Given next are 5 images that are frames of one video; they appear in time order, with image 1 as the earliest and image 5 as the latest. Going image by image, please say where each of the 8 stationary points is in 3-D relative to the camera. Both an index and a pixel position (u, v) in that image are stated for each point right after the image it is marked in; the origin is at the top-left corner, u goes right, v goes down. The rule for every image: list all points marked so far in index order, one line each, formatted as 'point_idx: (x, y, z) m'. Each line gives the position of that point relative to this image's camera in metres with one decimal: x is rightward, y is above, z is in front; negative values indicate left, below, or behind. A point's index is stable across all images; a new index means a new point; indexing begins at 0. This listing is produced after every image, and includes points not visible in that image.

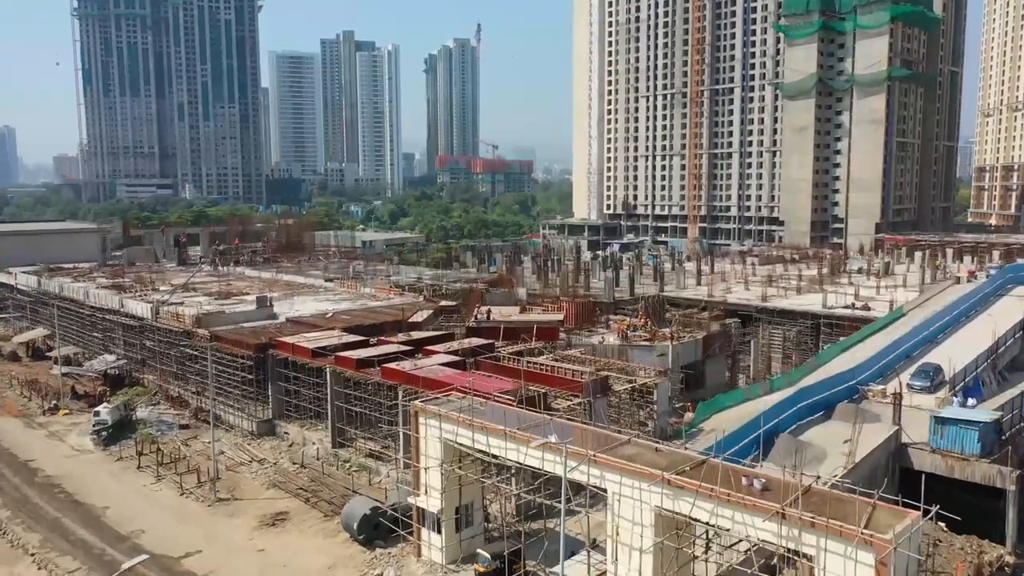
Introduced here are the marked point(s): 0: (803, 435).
0: (+7.1, -3.6, +19.9) m
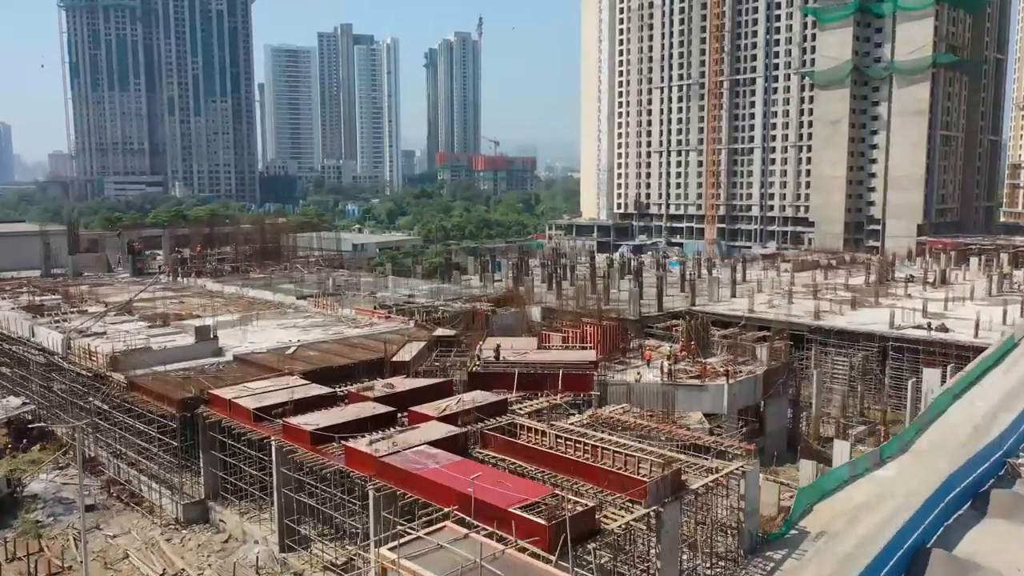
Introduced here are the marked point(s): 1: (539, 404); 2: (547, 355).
0: (+7.4, -4.3, +13.7) m
1: (+0.5, -2.4, +16.9) m
2: (+0.9, -1.6, +19.8) m
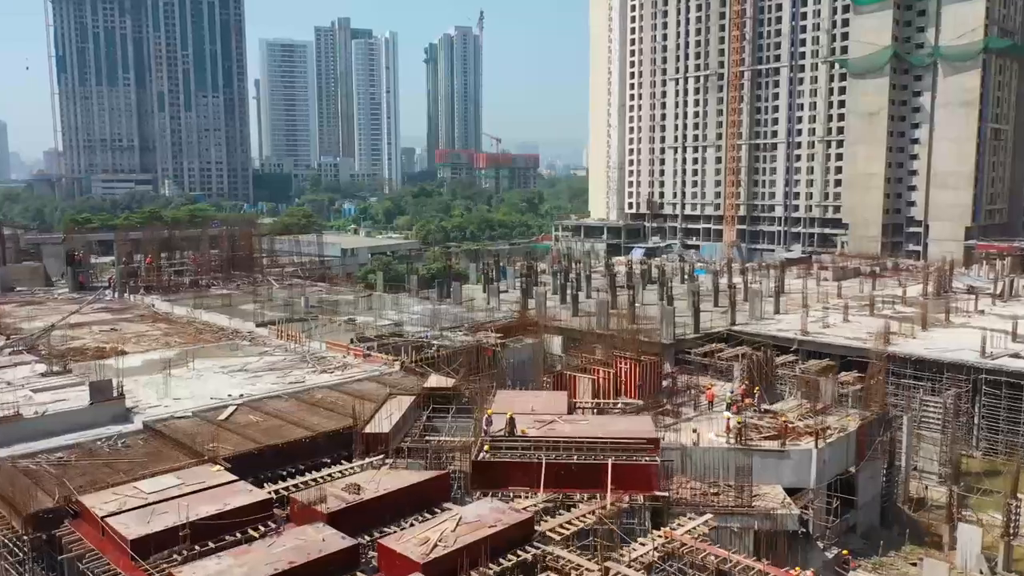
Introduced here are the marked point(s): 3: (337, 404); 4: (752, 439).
0: (+7.8, -5.1, +7.7) m
1: (+0.9, -3.2, +11.0) m
2: (+1.2, -2.3, +13.9) m
3: (-3.4, -2.3, +16.2) m
4: (+5.4, -3.4, +18.4) m
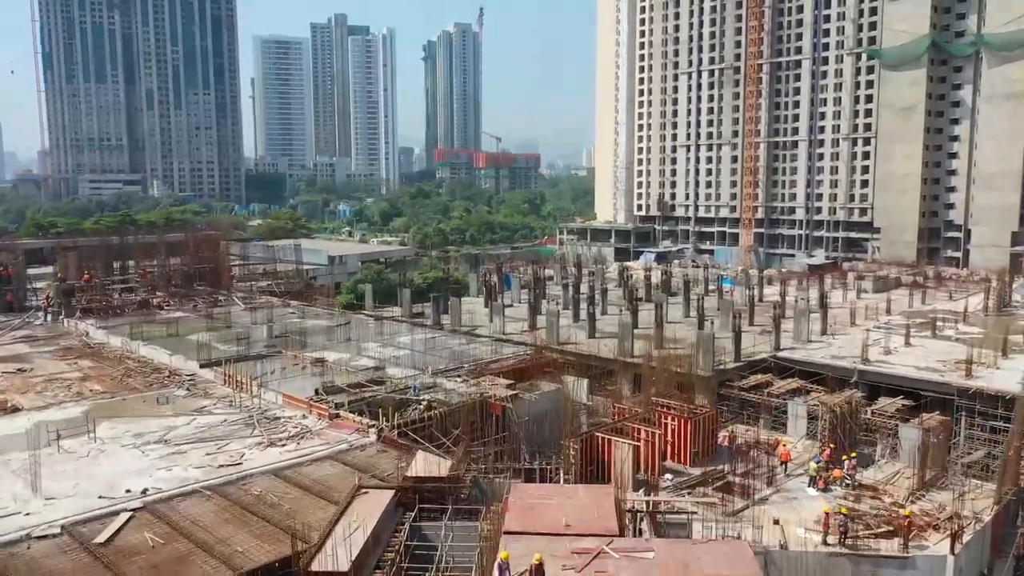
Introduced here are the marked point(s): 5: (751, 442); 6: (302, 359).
0: (+8.1, -5.7, +2.8) m
1: (+1.2, -3.8, +6.0) m
2: (+1.5, -3.0, +8.9) m
3: (-3.1, -2.9, +11.2) m
4: (+5.6, -4.0, +13.4) m
5: (+5.2, -3.3, +17.9) m
6: (-4.8, -1.6, +19.0) m
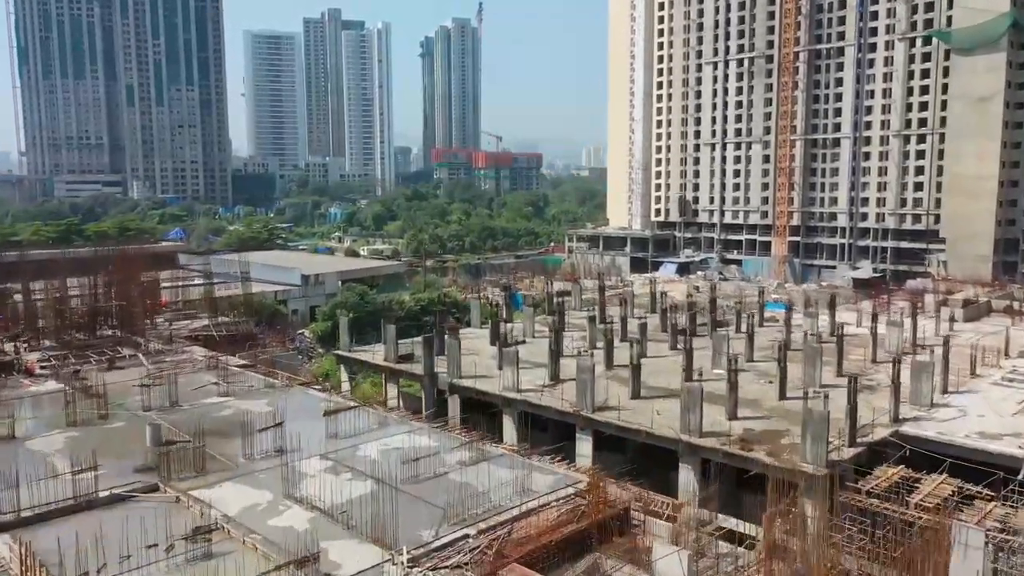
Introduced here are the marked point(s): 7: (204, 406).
0: (+8.7, -7.0, -5.4) m
1: (+1.8, -5.1, -2.2) m
2: (+2.1, -4.3, +0.7) m
3: (-2.6, -4.2, +3.0) m
4: (+6.2, -5.3, +5.2) m
5: (+5.7, -4.6, +9.7) m
6: (-4.3, -2.9, +10.8) m
7: (-5.6, -2.3, +15.6) m
